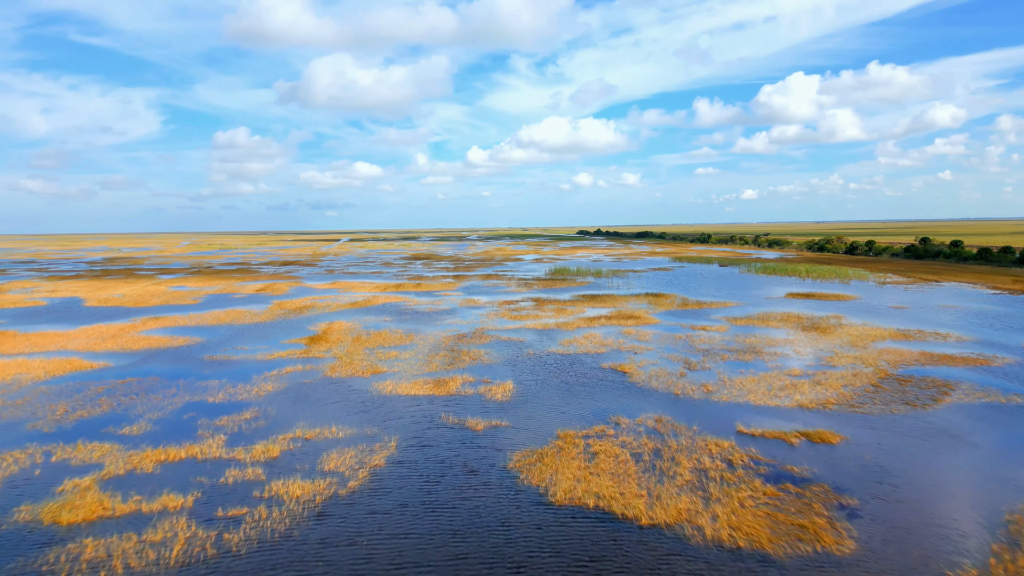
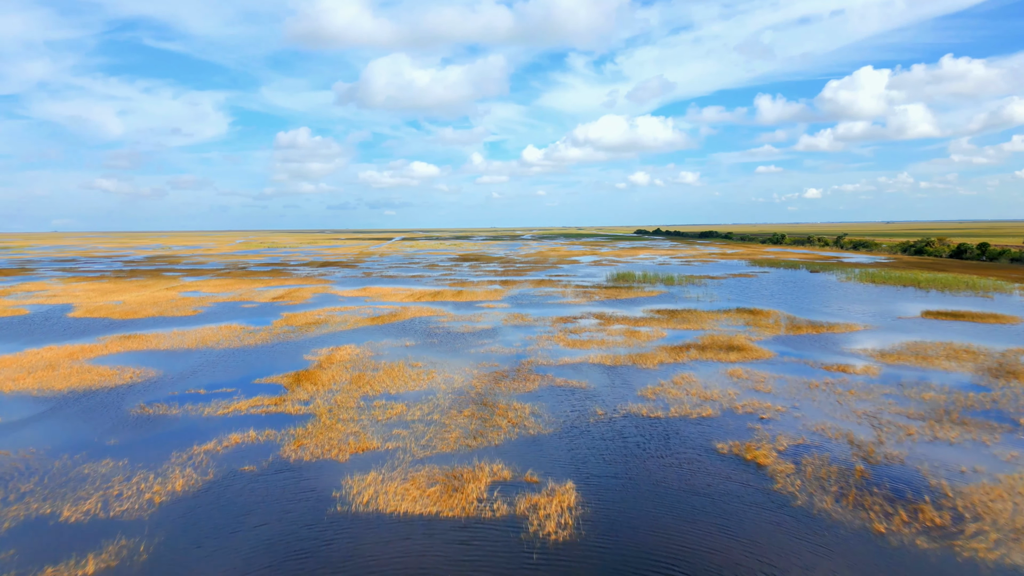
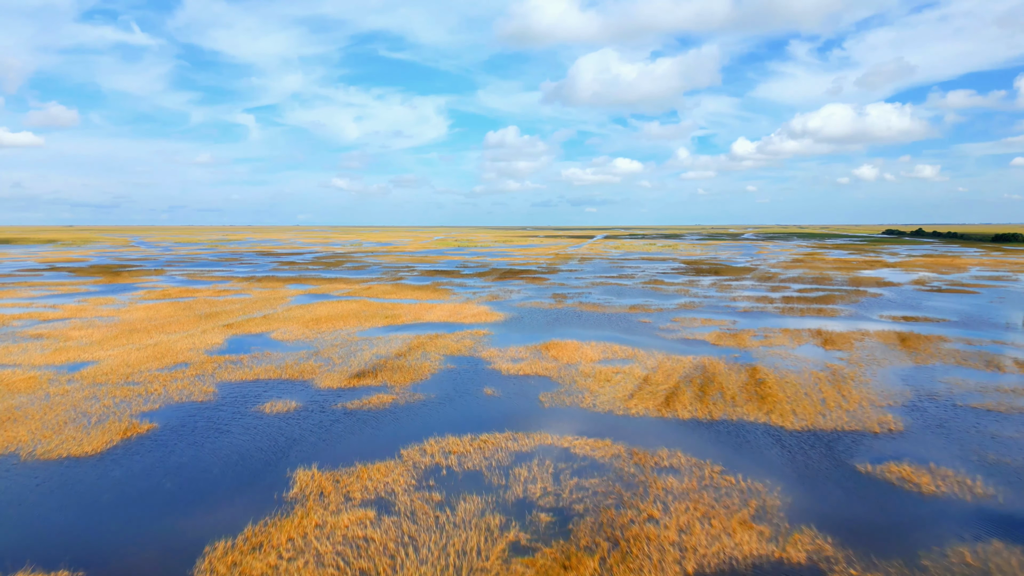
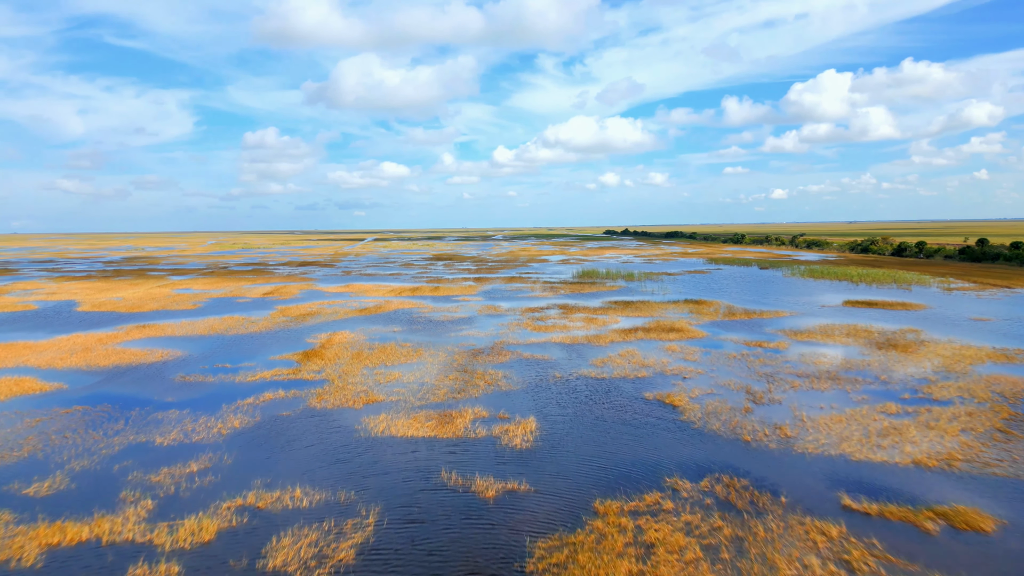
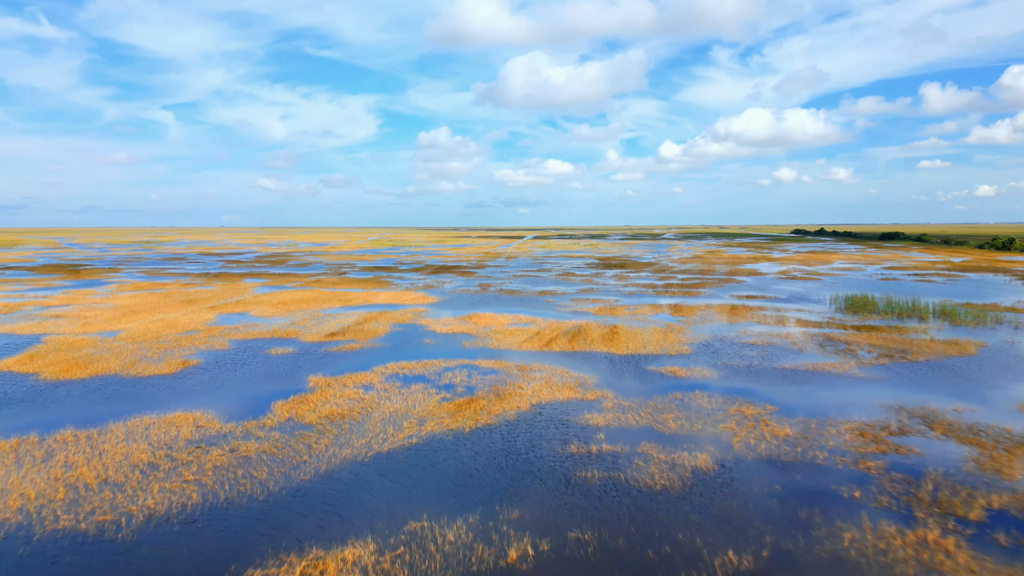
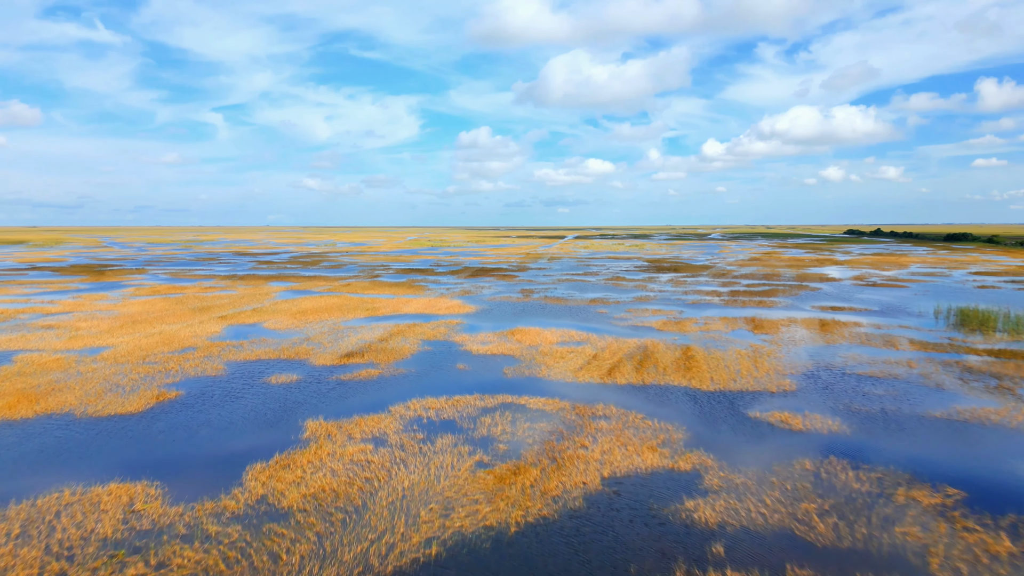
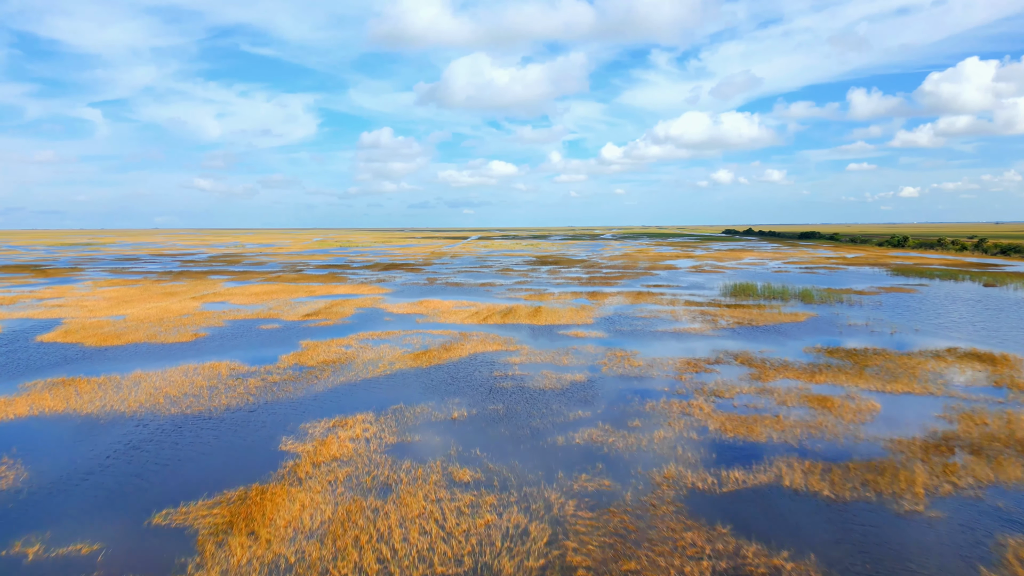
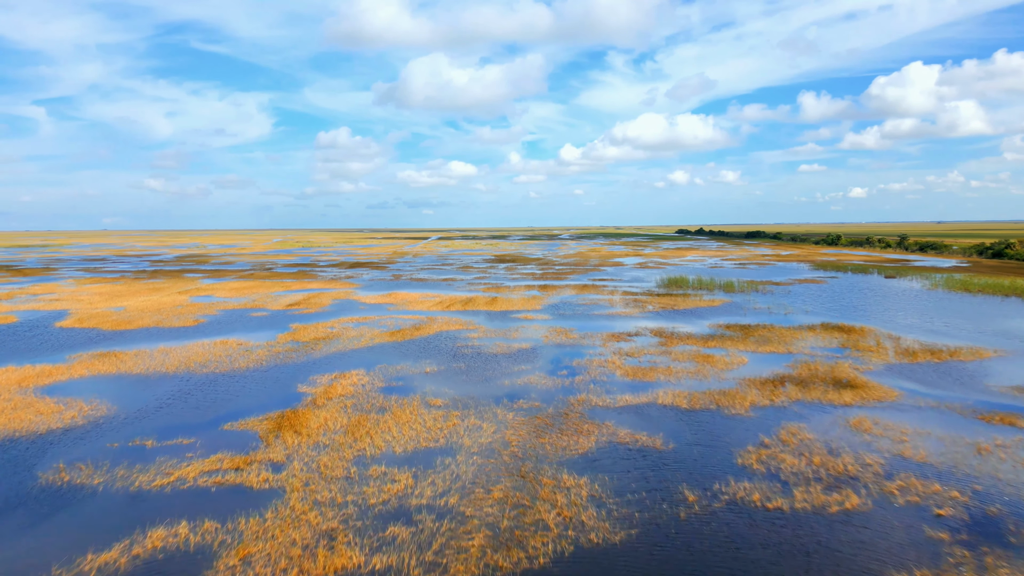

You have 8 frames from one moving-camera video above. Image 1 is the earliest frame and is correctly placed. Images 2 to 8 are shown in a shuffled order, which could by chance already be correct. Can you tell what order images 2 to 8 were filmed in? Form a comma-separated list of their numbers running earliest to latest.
4, 2, 8, 7, 5, 6, 3
